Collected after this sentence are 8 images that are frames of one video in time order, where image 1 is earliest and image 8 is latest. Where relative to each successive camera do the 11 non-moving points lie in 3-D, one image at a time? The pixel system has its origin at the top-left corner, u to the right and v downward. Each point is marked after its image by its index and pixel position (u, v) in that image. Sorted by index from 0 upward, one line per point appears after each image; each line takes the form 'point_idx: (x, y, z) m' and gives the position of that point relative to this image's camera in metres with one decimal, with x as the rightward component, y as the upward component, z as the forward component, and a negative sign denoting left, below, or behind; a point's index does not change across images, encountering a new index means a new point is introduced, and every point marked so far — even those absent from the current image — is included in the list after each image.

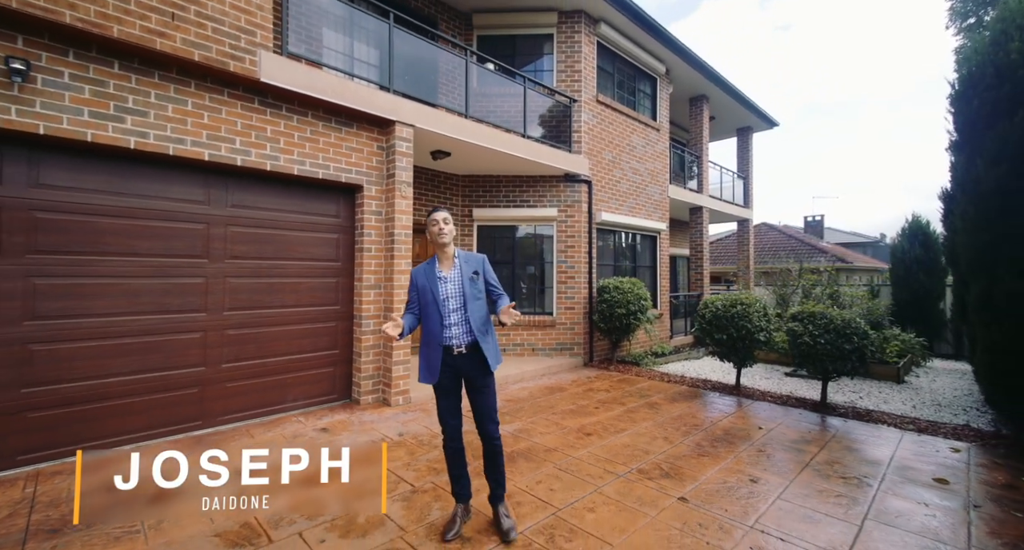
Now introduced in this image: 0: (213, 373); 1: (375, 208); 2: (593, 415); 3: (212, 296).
0: (-2.6, -0.8, +4.0) m
1: (-1.5, +0.7, +4.9) m
2: (+0.9, -1.5, +5.0) m
3: (-2.6, -0.2, +4.0) m
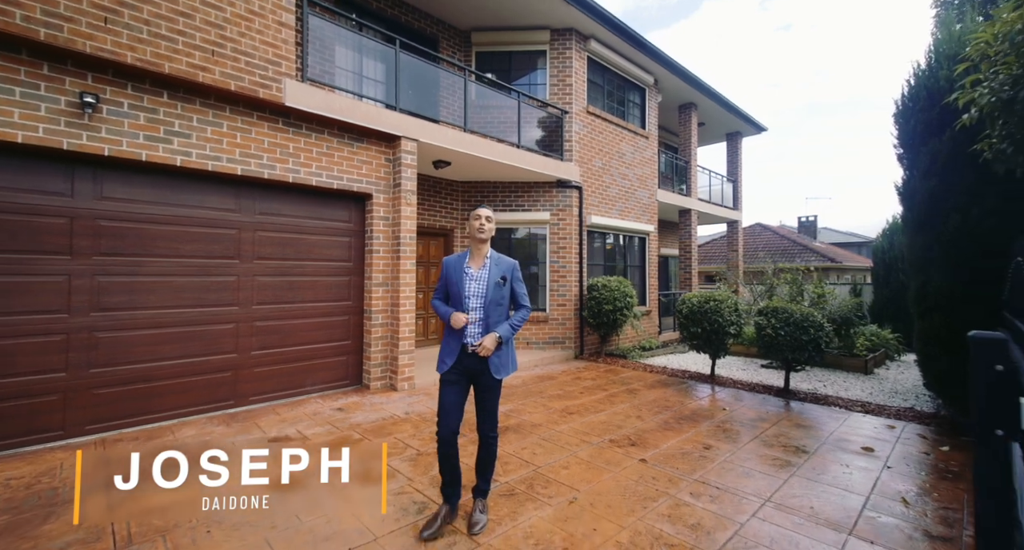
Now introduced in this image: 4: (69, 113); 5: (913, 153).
0: (-2.7, -0.8, +4.6) m
1: (-1.6, +0.7, +5.5) m
2: (+0.8, -1.5, +5.6) m
3: (-2.7, -0.2, +4.6) m
4: (-3.4, +1.3, +3.5) m
5: (+4.8, +1.5, +5.5) m
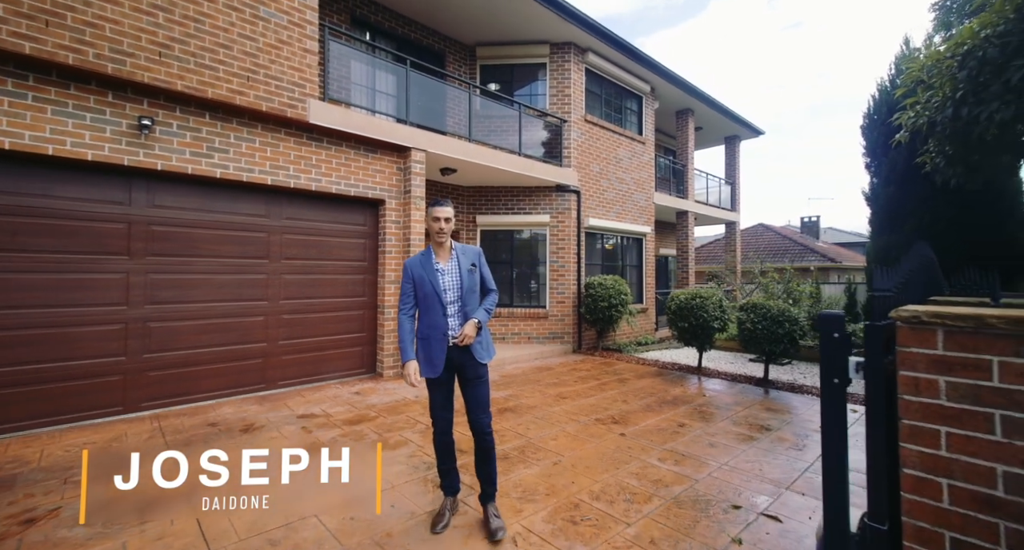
0: (-2.7, -0.8, +5.2) m
1: (-1.6, +0.8, +6.1) m
2: (+0.8, -1.5, +6.2) m
3: (-2.7, -0.1, +5.2) m
4: (-3.4, +1.3, +4.1) m
5: (+4.8, +1.5, +6.0) m
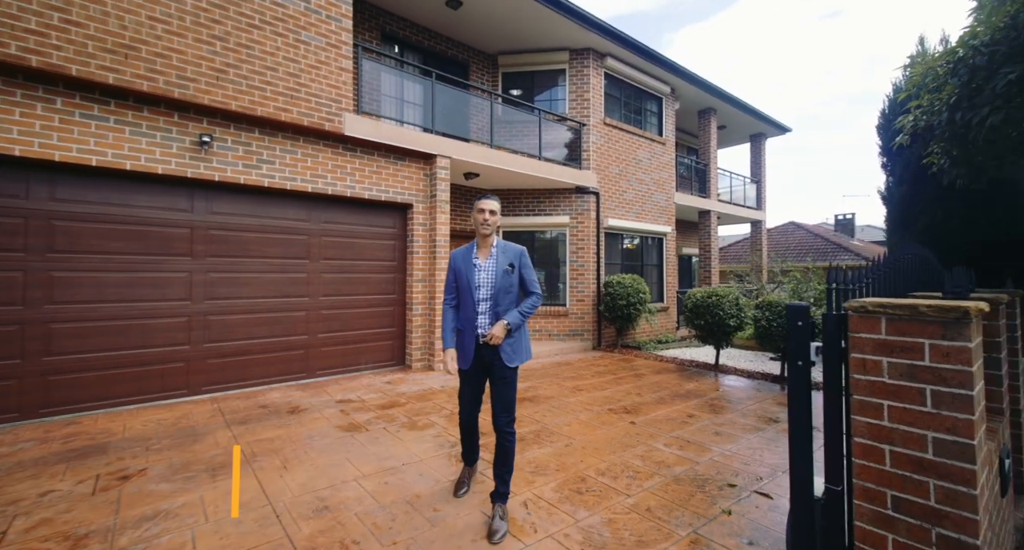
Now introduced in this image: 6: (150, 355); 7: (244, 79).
0: (-2.5, -0.8, +5.7) m
1: (-1.3, +0.8, +6.5) m
2: (+1.1, -1.5, +6.5) m
3: (-2.5, -0.1, +5.7) m
4: (-3.3, +1.3, +4.7) m
5: (+5.0, +1.6, +6.1) m
6: (-3.7, -0.8, +4.6) m
7: (-2.8, +2.1, +4.8) m
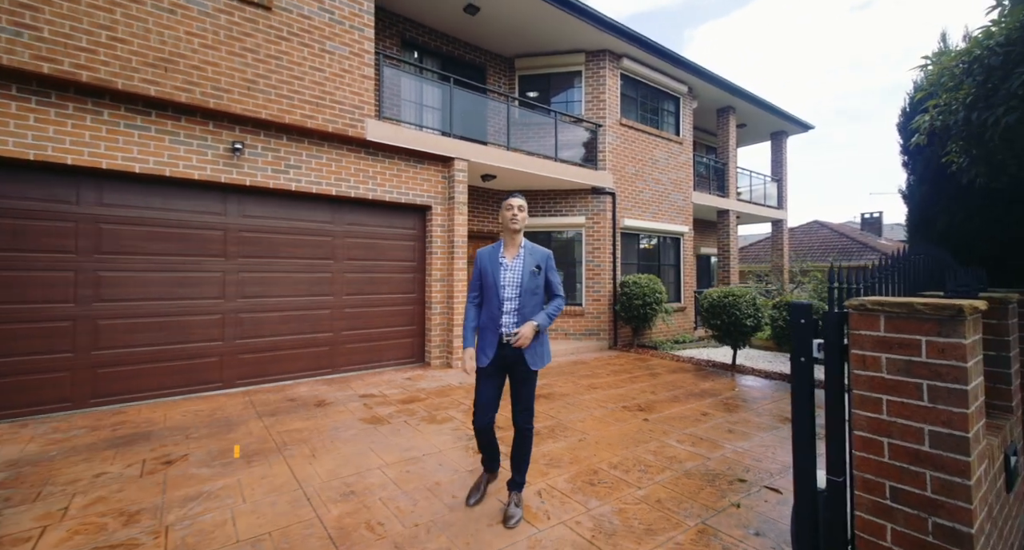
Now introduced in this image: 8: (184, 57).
0: (-2.3, -0.8, +5.9) m
1: (-1.1, +0.8, +6.7) m
2: (+1.3, -1.5, +6.6) m
3: (-2.3, -0.1, +5.9) m
4: (-3.1, +1.3, +4.9) m
5: (+5.2, +1.6, +6.0) m
6: (-3.5, -0.8, +4.9) m
7: (-2.6, +2.1, +5.0) m
8: (-3.2, +2.2, +4.5) m
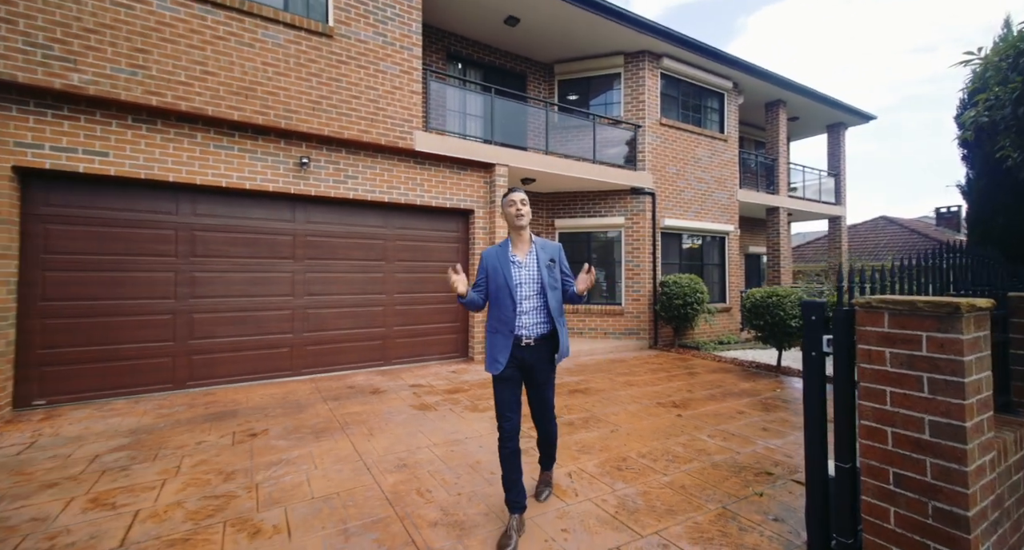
0: (-1.7, -0.8, +6.4) m
1: (-0.5, +0.8, +7.1) m
2: (+1.9, -1.5, +6.7) m
3: (-1.8, -0.1, +6.4) m
4: (-2.7, +1.3, +5.5) m
5: (+5.8, +1.6, +5.8) m
6: (-3.0, -0.8, +5.5) m
7: (-2.2, +2.1, +5.6) m
8: (-2.8, +2.2, +5.1) m
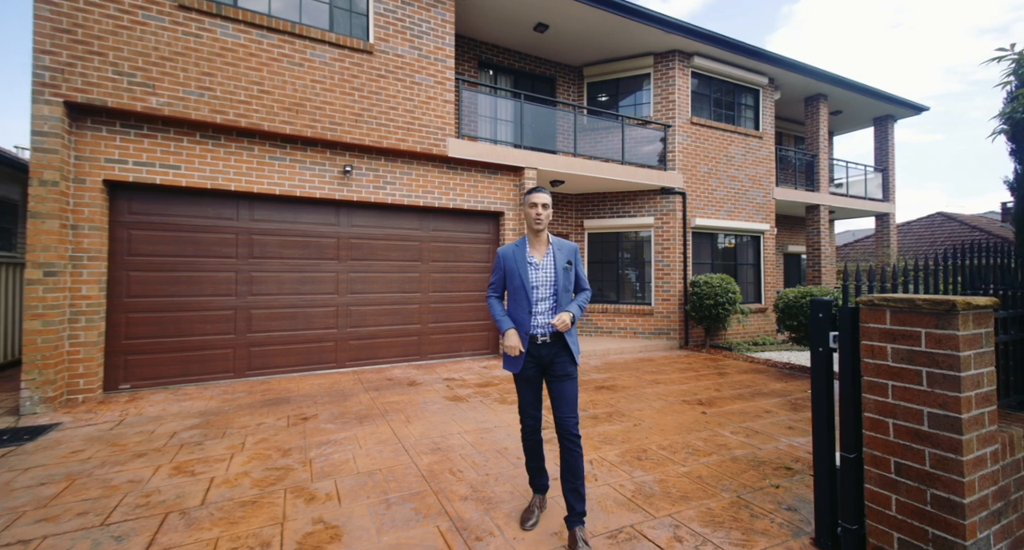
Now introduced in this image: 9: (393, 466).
0: (-1.3, -0.8, +6.8) m
1: (0.0, +0.8, +7.3) m
2: (+2.3, -1.5, +6.8) m
3: (-1.3, -0.1, +6.8) m
4: (-2.3, +1.3, +5.9) m
5: (+6.1, +1.6, +5.6) m
6: (-2.7, -0.8, +6.0) m
7: (-1.8, +2.1, +6.0) m
8: (-2.5, +2.2, +5.6) m
9: (-0.8, -1.3, +3.0) m
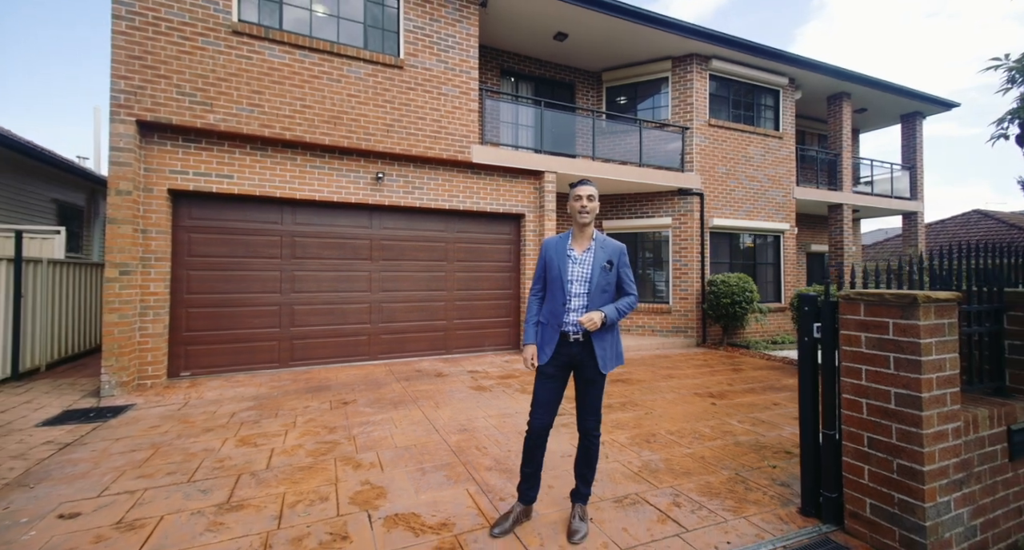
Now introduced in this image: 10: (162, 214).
0: (-1.0, -0.8, +7.2) m
1: (+0.4, +0.8, +7.7) m
2: (+2.7, -1.5, +7.0) m
3: (-1.0, -0.1, +7.2) m
4: (-2.0, +1.3, +6.4) m
5: (+6.4, +1.6, +5.6) m
6: (-2.4, -0.8, +6.5) m
7: (-1.5, +2.1, +6.4) m
8: (-2.2, +2.2, +6.1) m
9: (-0.6, -1.3, +3.4) m
10: (-4.1, +0.7, +5.3) m
